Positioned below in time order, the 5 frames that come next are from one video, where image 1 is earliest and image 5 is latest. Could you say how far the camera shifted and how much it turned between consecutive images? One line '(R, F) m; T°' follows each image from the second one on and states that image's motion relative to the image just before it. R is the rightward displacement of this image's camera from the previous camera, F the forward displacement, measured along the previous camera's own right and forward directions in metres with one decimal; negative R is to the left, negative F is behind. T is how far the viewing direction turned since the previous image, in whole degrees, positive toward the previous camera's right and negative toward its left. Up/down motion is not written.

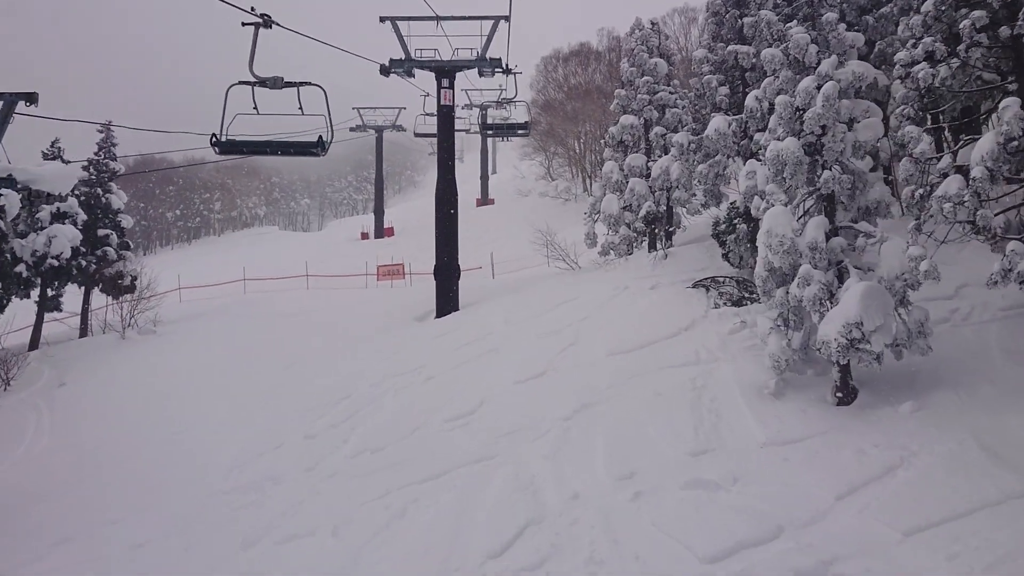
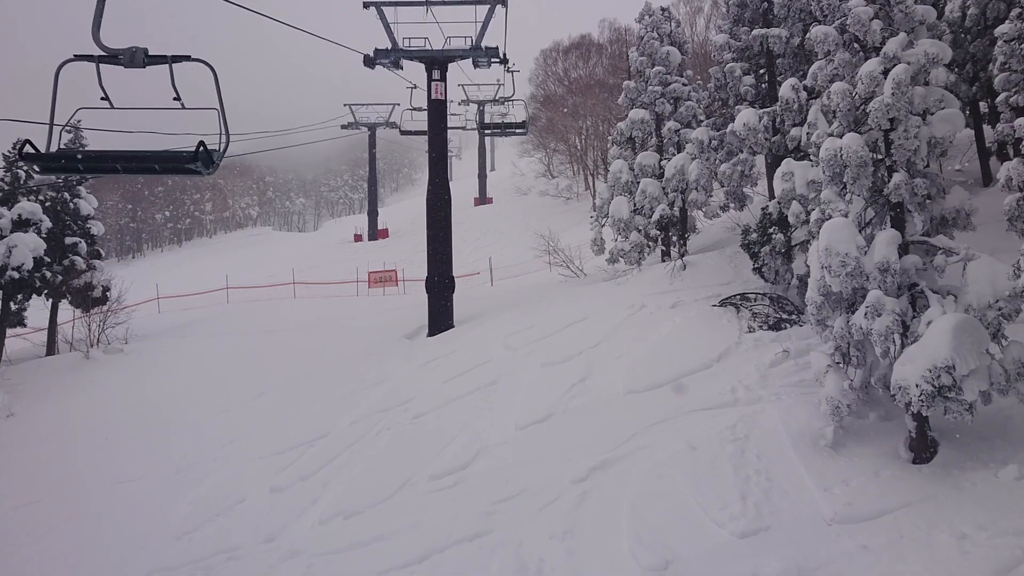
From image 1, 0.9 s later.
(0.0, +1.4) m; 0°
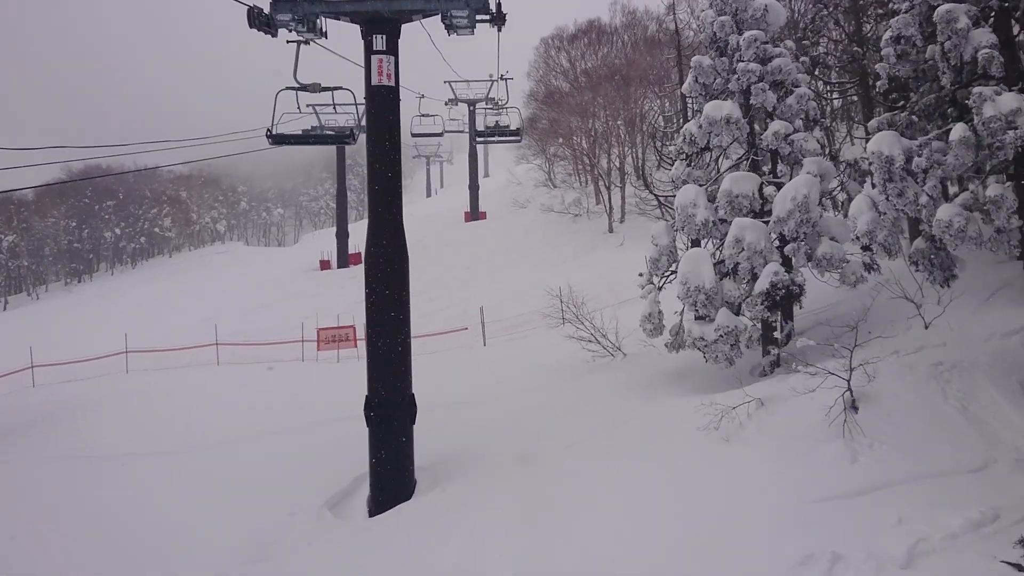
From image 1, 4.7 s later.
(-0.1, +5.7) m; 0°
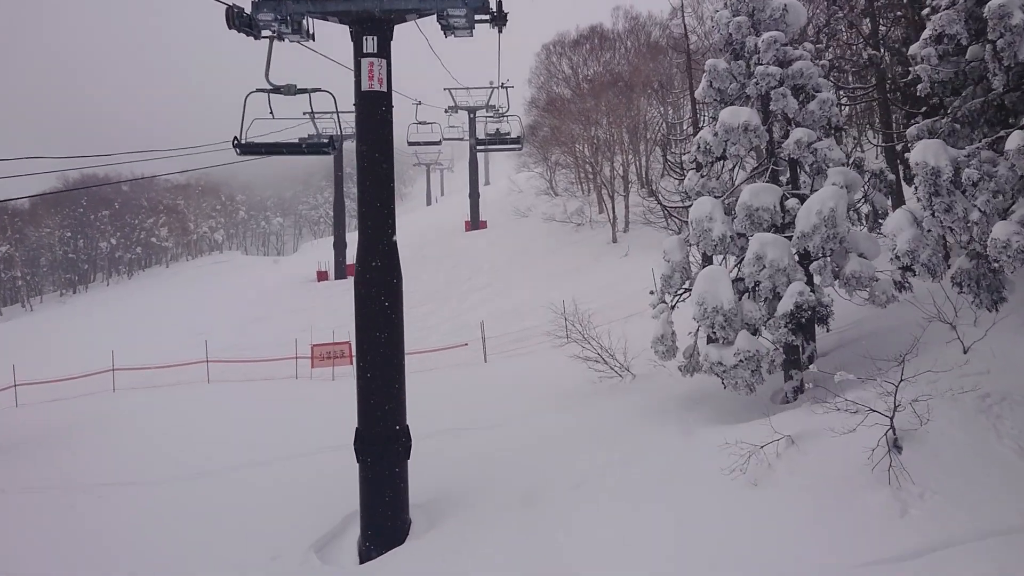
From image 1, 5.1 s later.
(0.0, +0.6) m; 0°
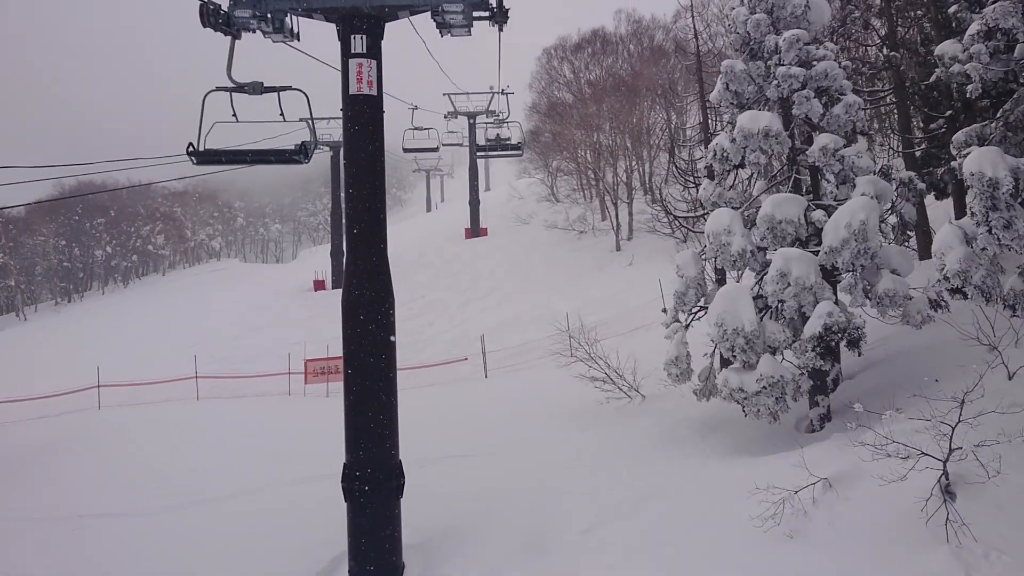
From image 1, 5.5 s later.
(0.0, +0.6) m; 0°
